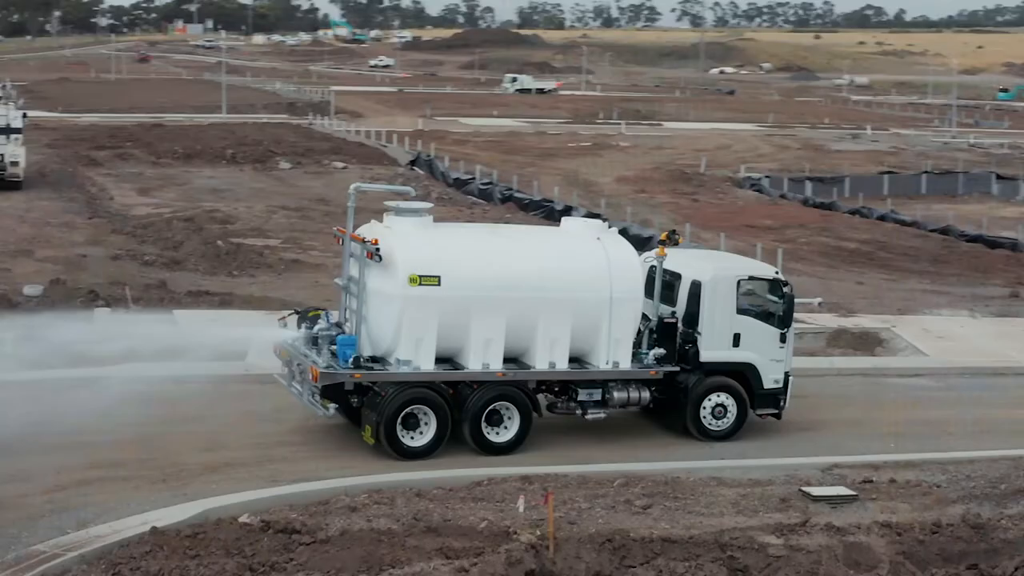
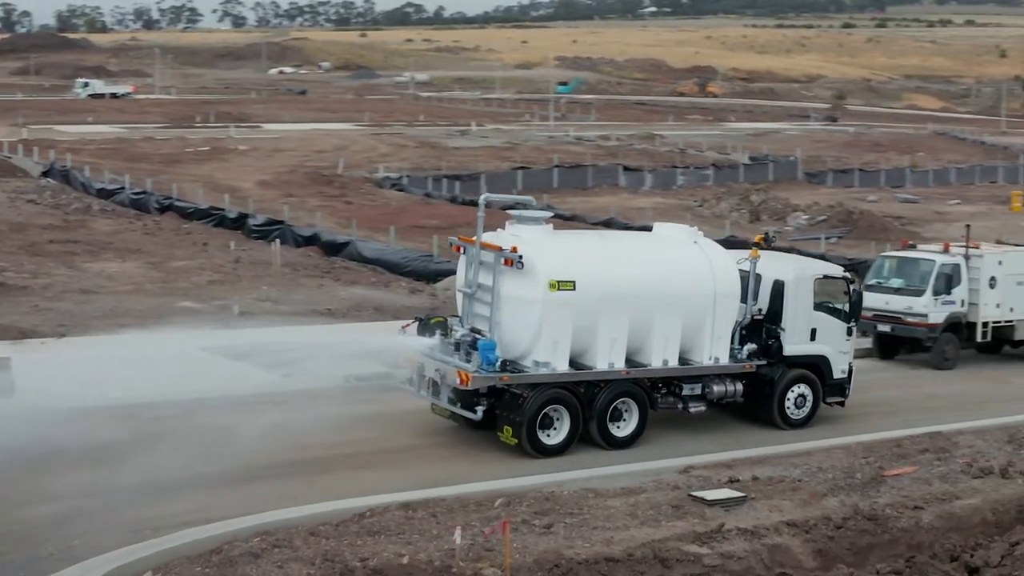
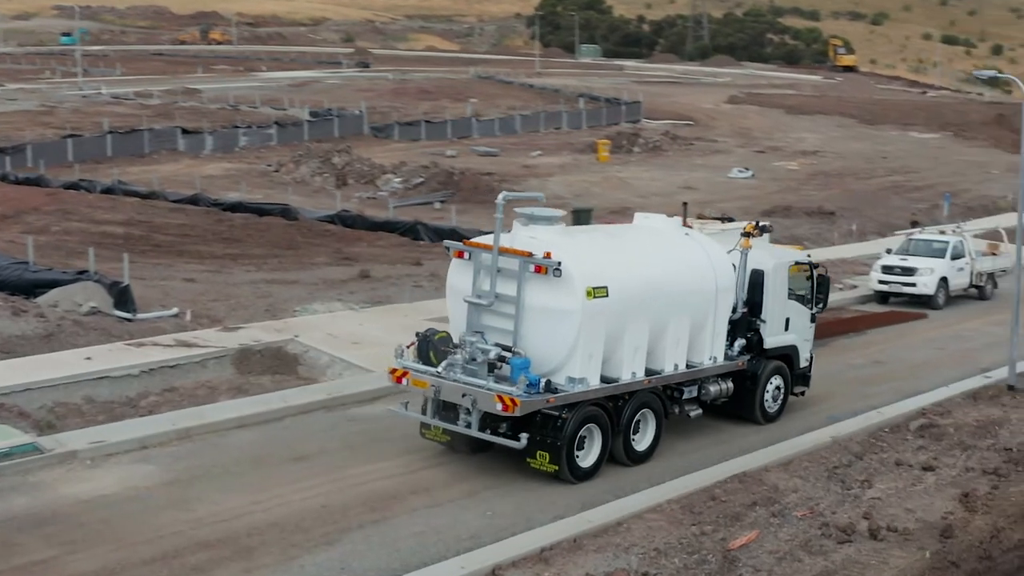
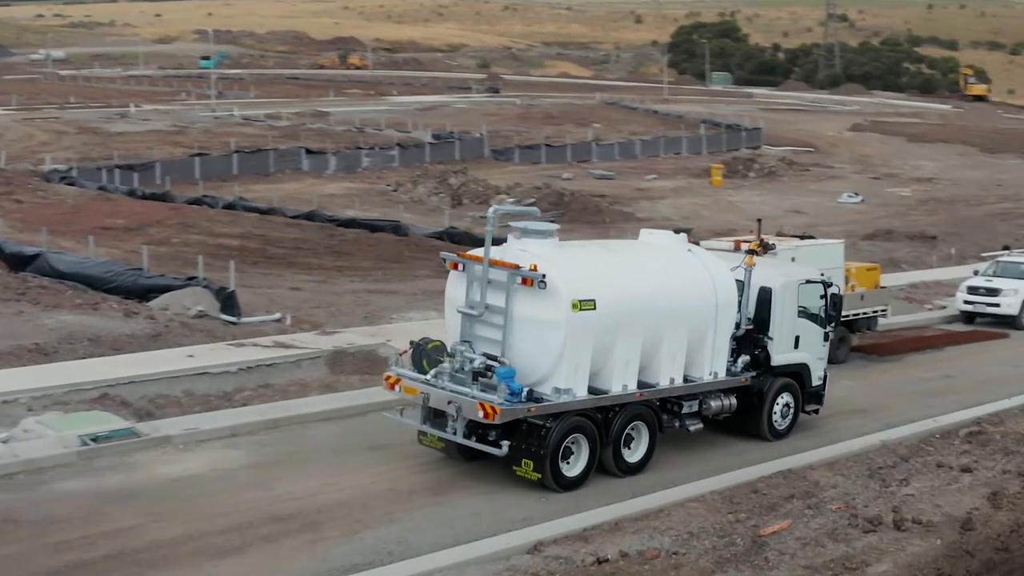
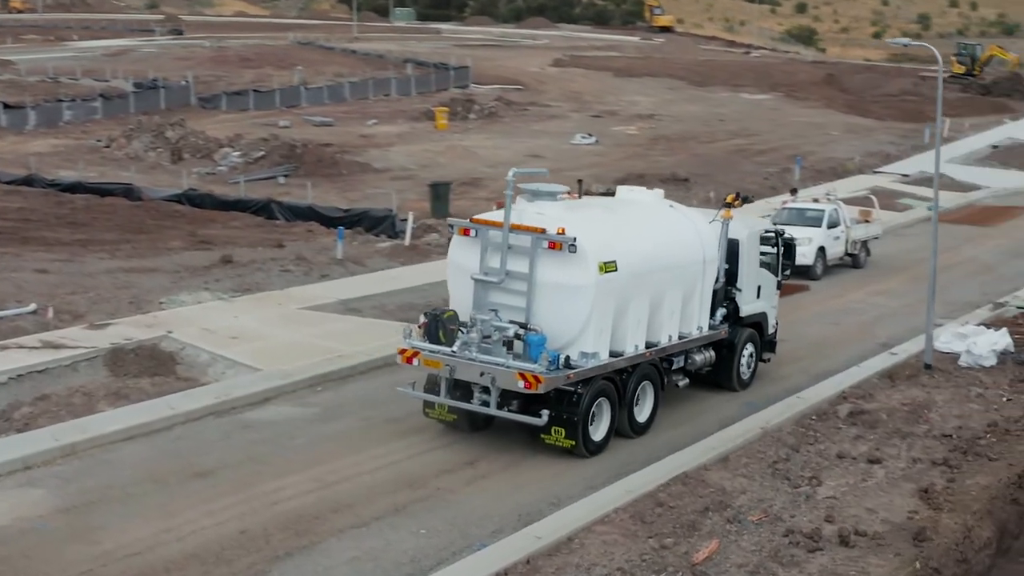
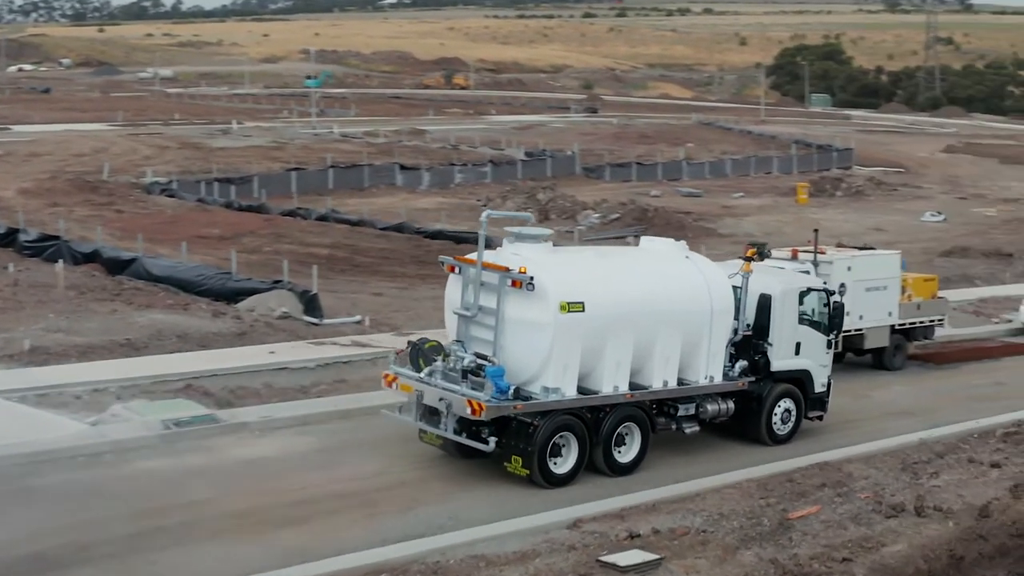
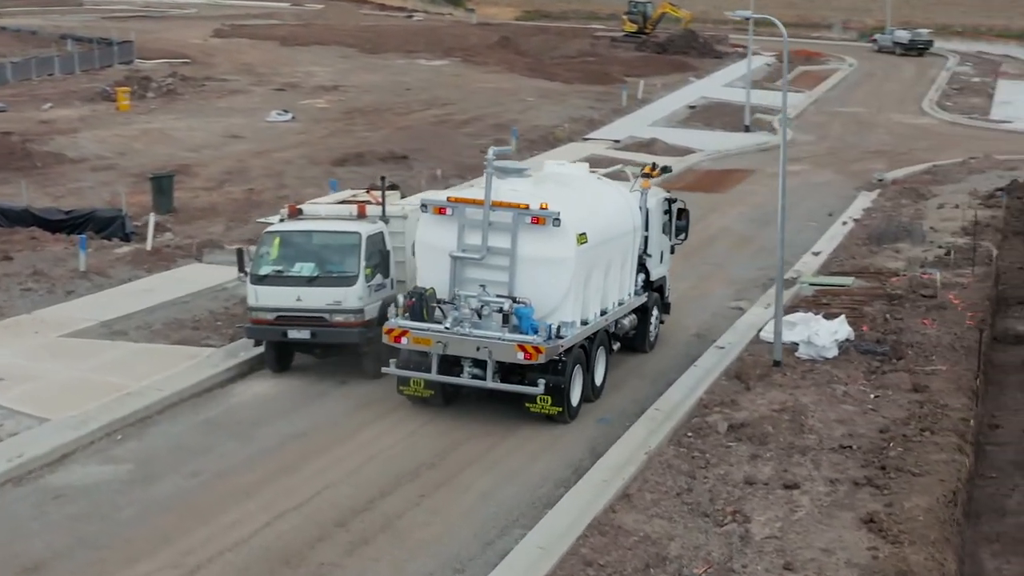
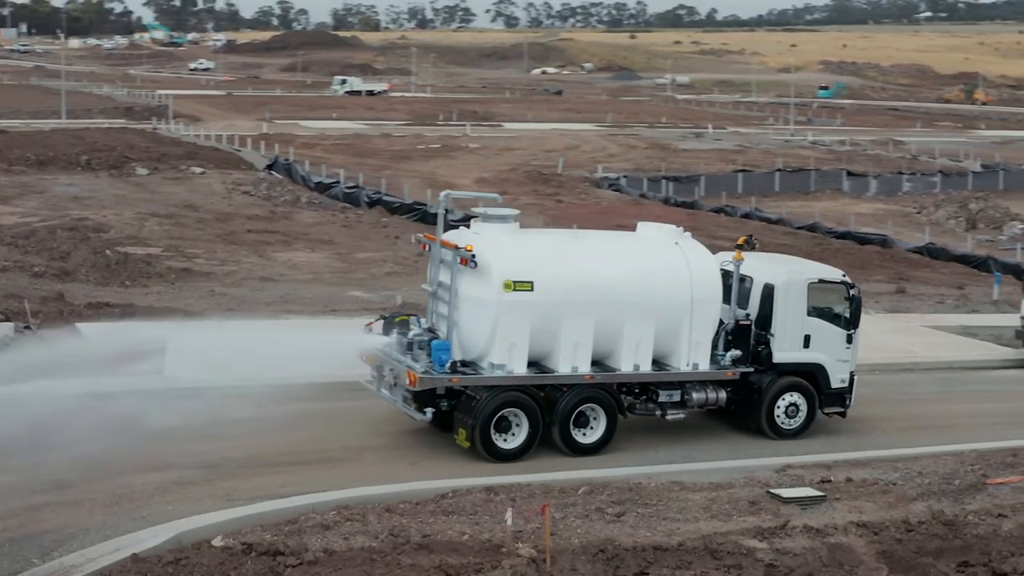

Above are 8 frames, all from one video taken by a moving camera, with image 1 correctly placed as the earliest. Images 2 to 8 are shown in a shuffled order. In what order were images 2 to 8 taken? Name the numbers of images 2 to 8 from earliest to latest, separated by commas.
8, 2, 6, 4, 3, 5, 7
